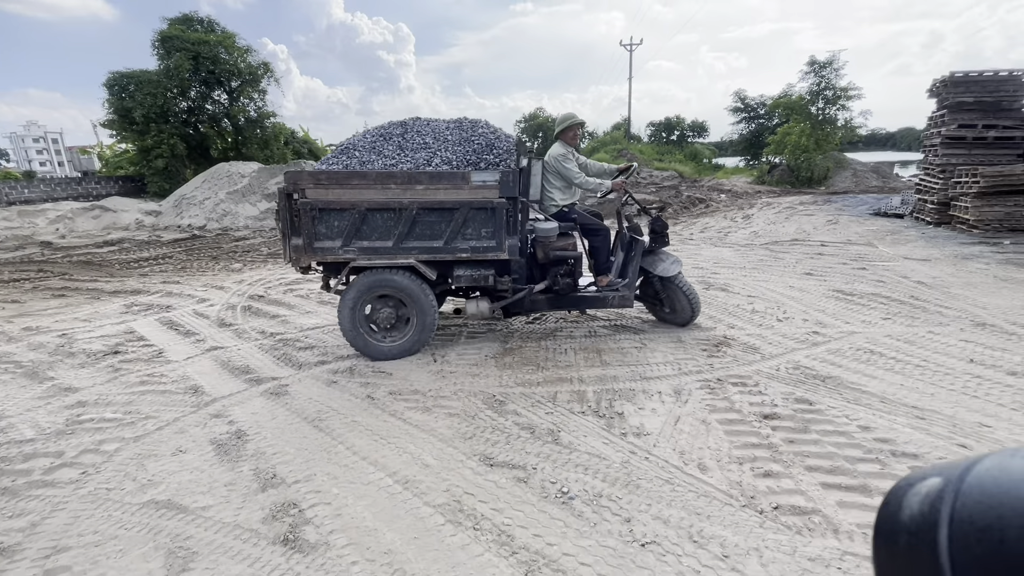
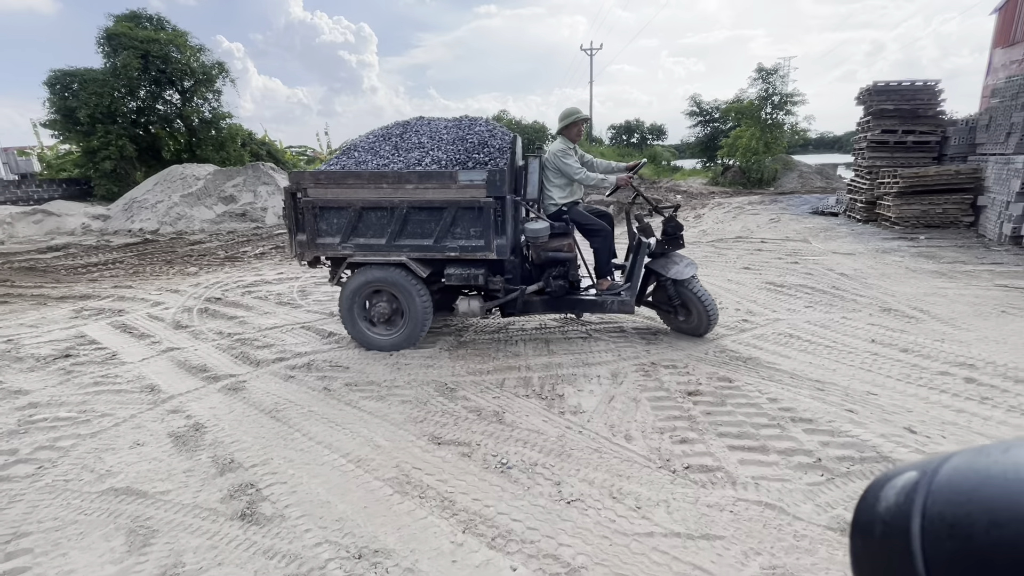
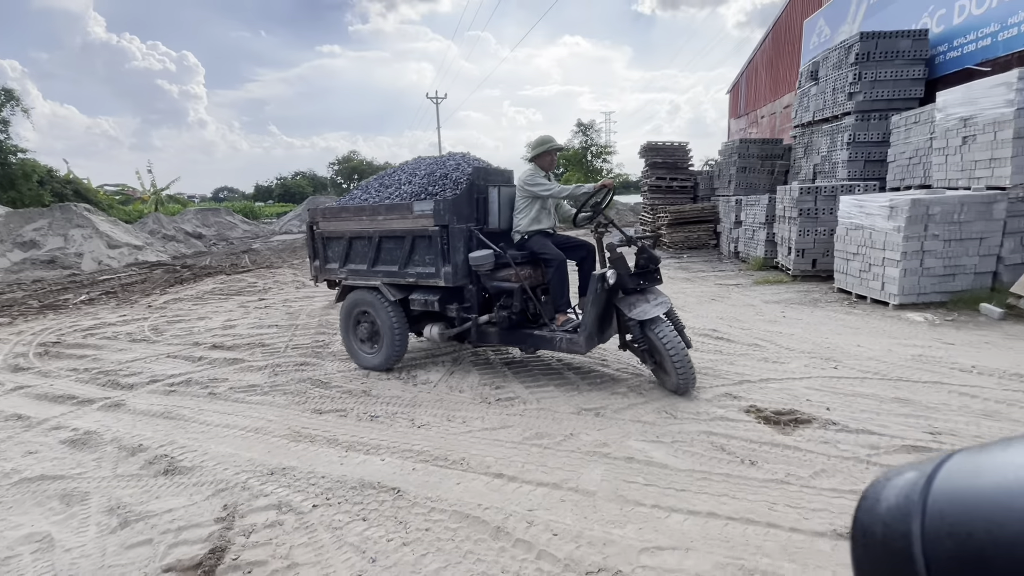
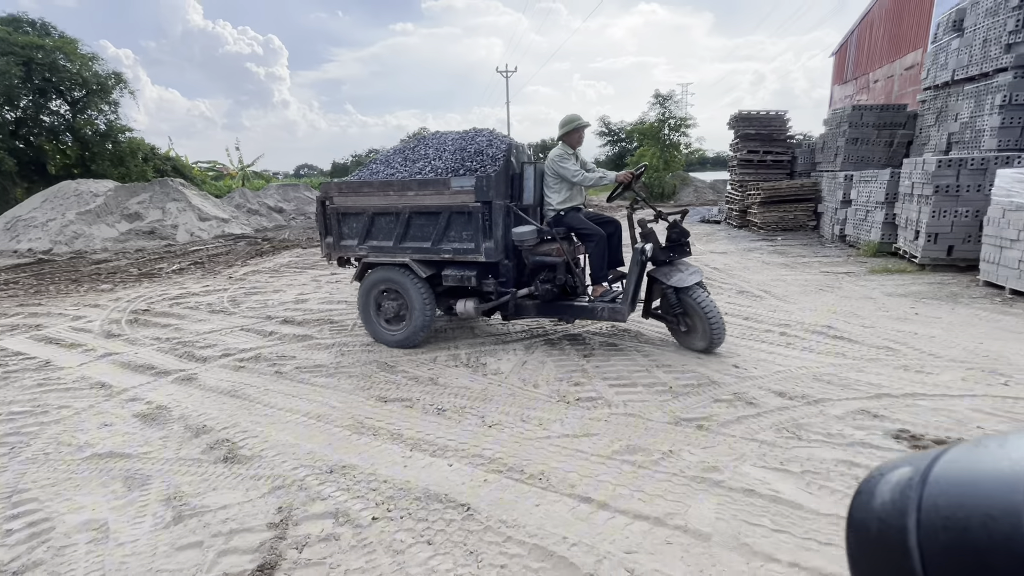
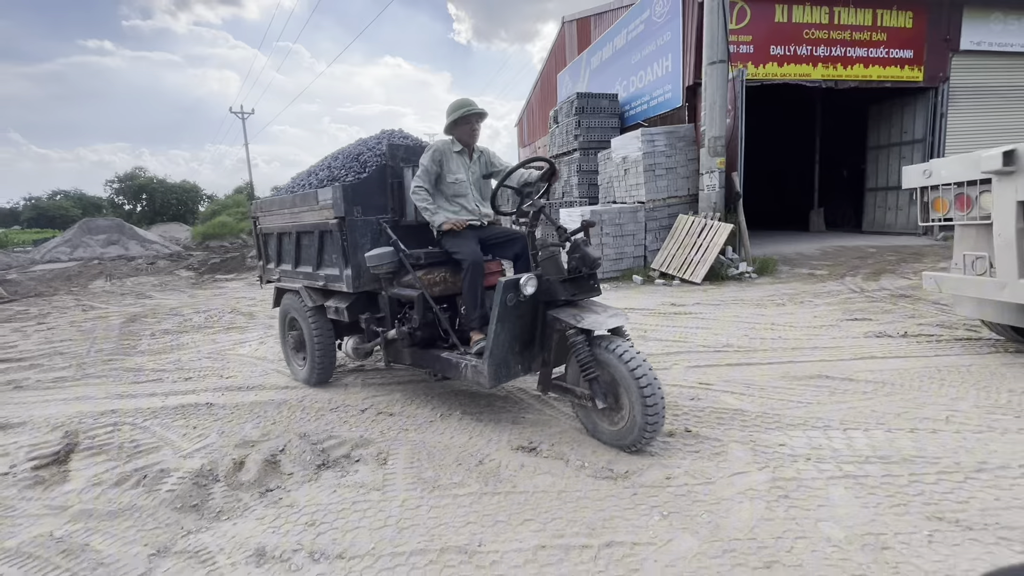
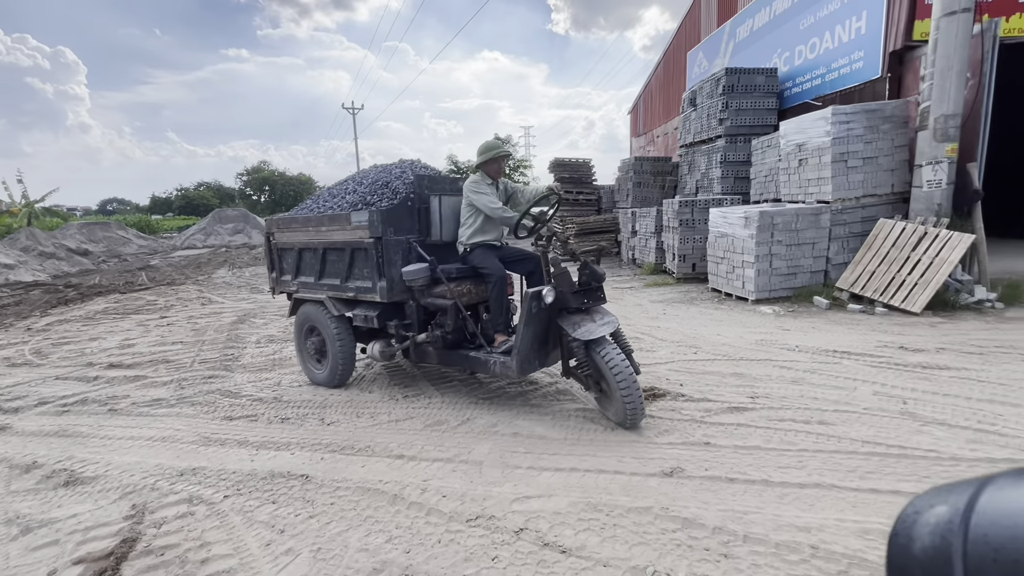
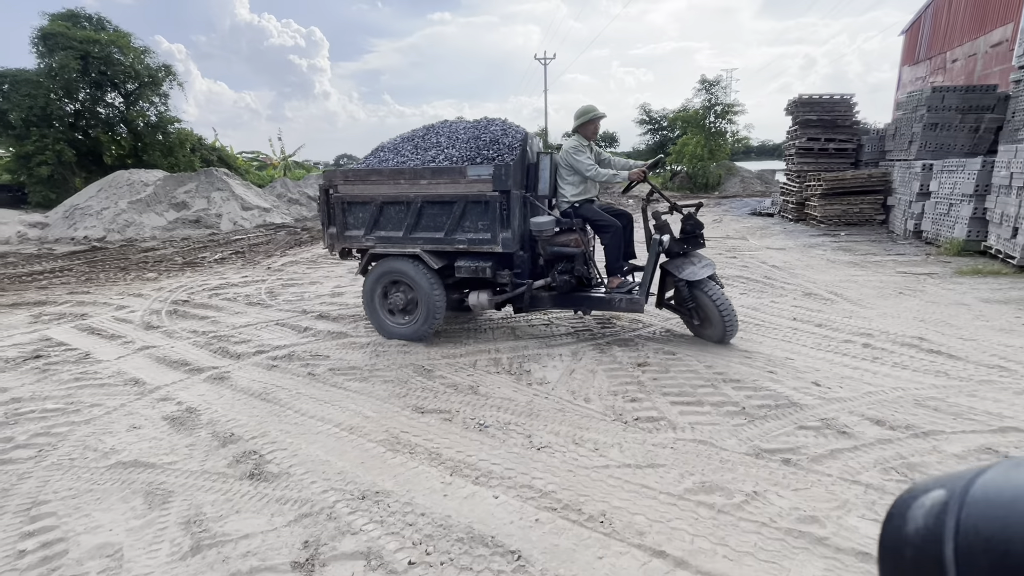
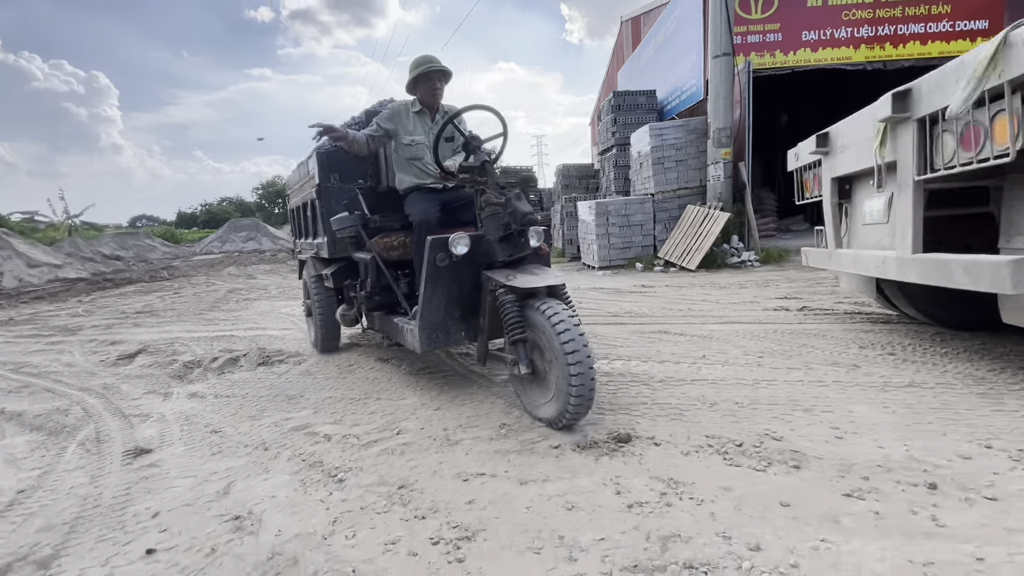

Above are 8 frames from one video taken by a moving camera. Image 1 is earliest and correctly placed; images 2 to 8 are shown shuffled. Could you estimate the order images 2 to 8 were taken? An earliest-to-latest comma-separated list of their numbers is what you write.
2, 7, 4, 3, 6, 5, 8
